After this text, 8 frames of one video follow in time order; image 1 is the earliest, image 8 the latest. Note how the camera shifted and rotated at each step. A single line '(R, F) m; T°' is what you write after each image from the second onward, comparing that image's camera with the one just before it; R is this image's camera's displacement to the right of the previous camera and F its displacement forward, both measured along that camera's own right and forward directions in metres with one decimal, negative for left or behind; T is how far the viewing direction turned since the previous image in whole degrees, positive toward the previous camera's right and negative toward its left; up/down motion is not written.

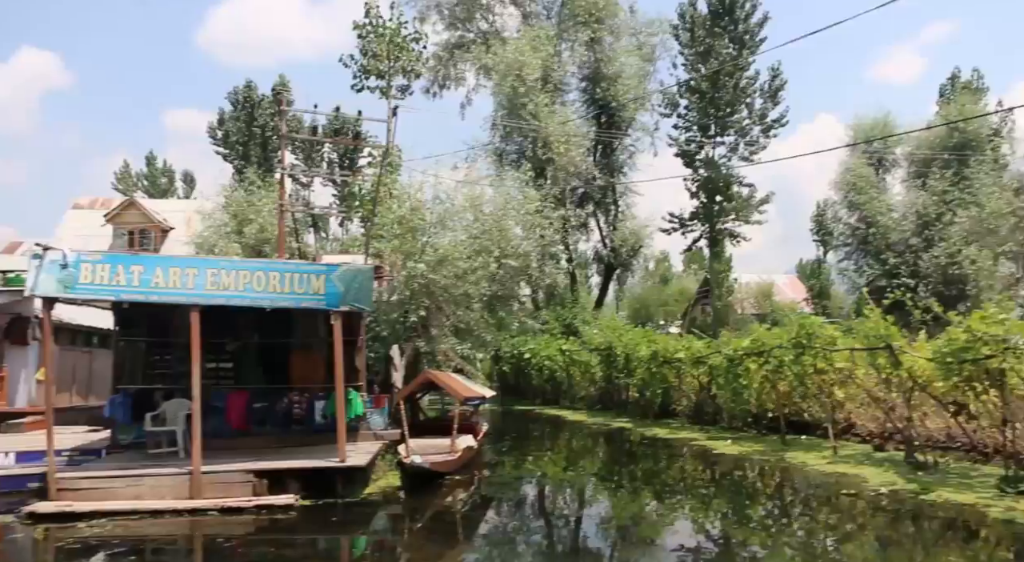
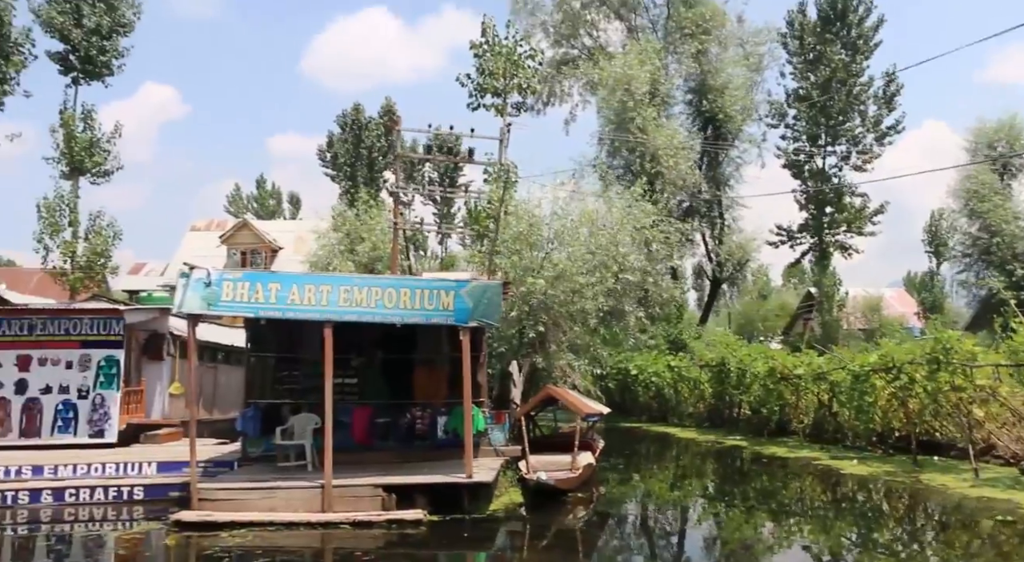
(-0.5, 0.0) m; -6°
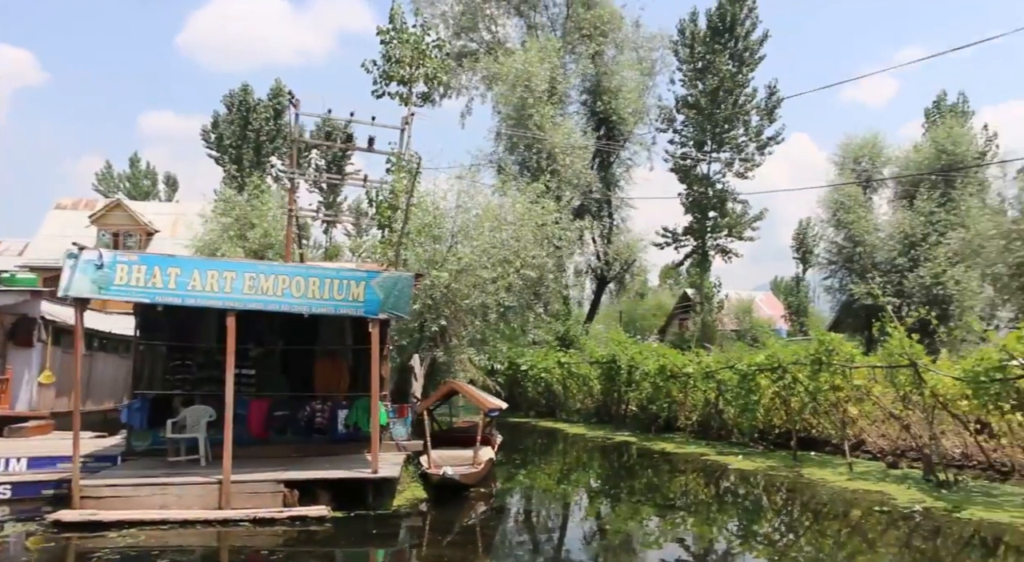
(-0.6, +0.1) m; +8°
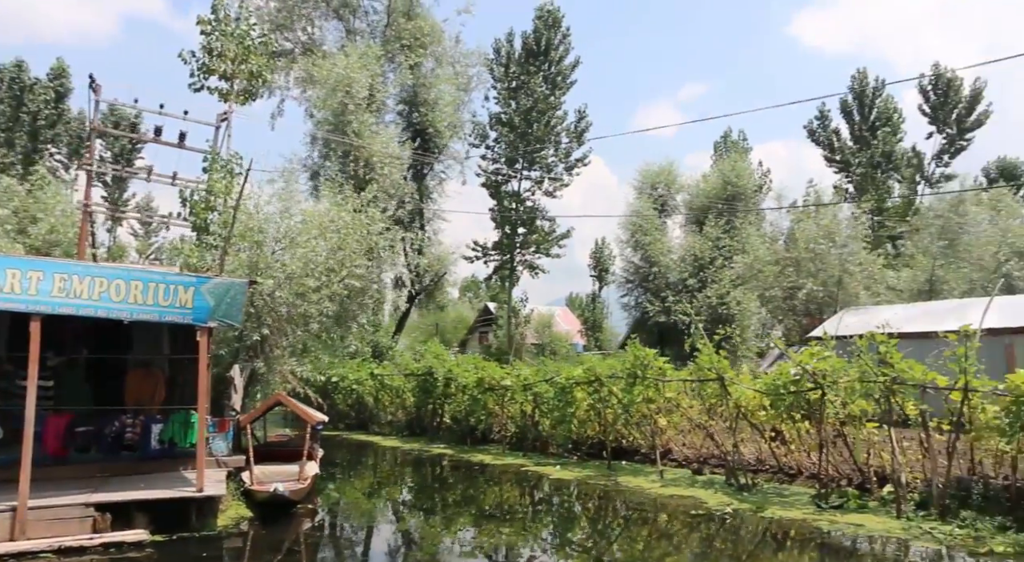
(-0.8, +0.1) m; +14°
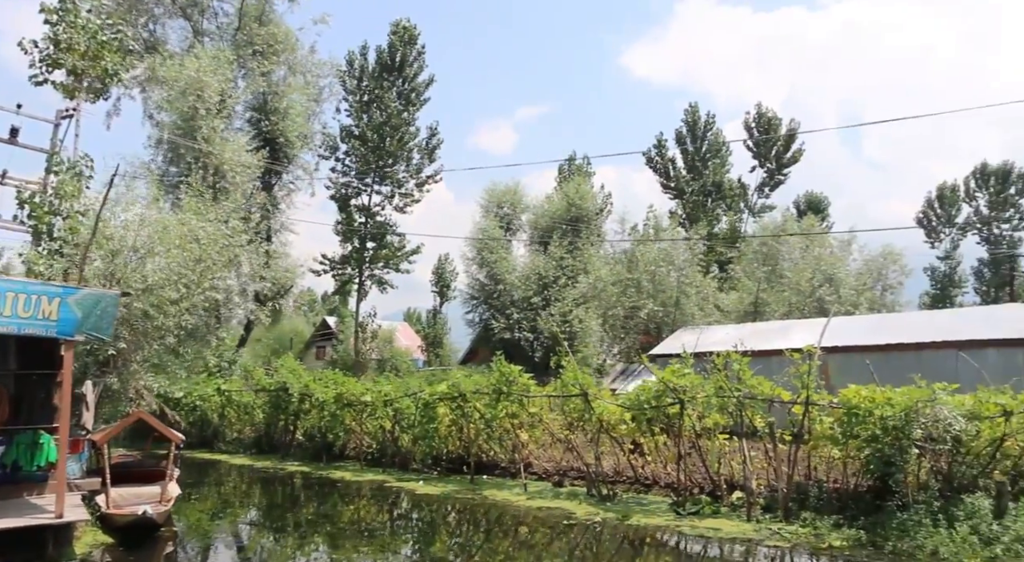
(-0.9, -0.1) m; +12°
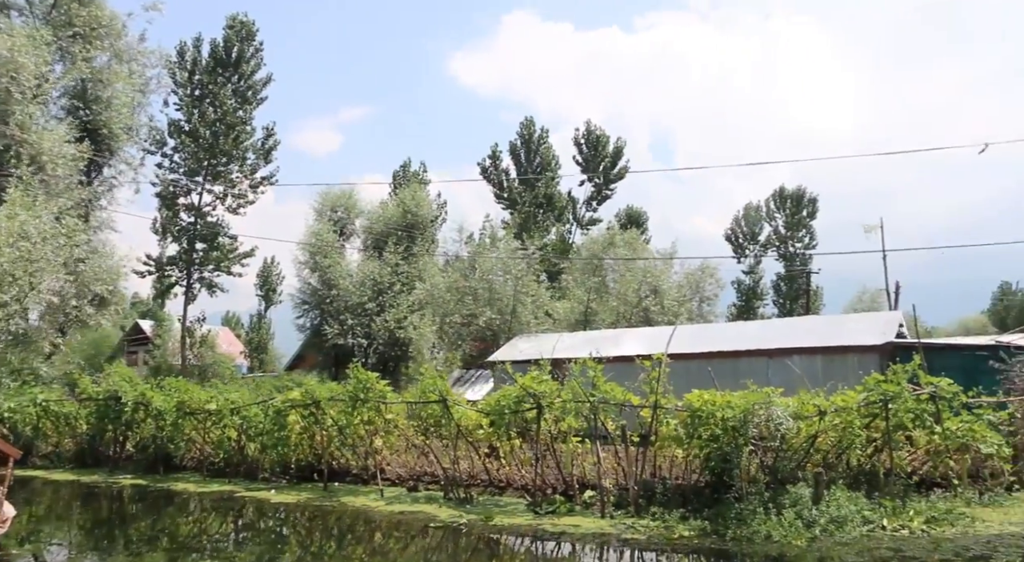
(-1.0, -0.3) m; +13°
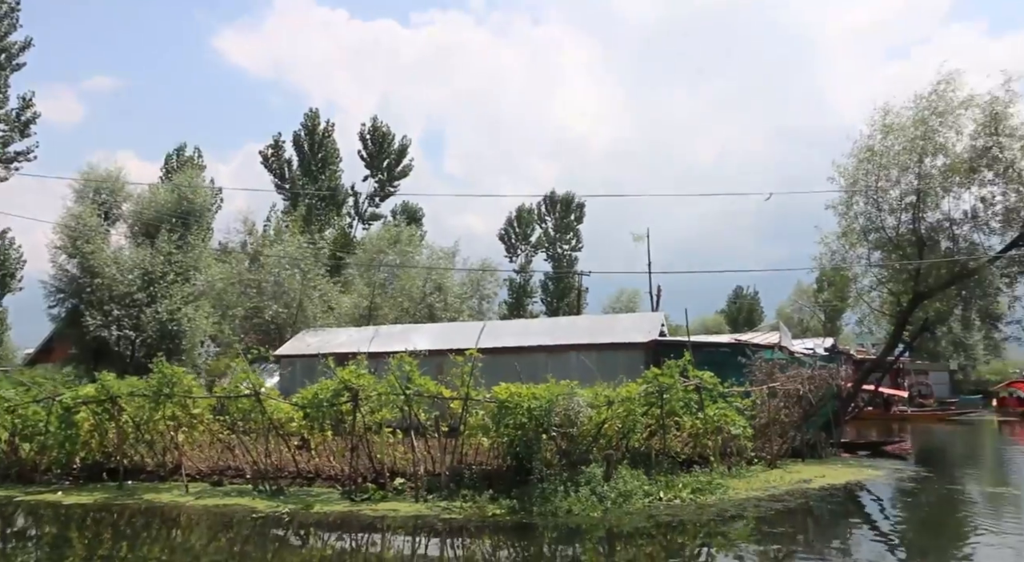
(-1.4, -0.7) m; +17°
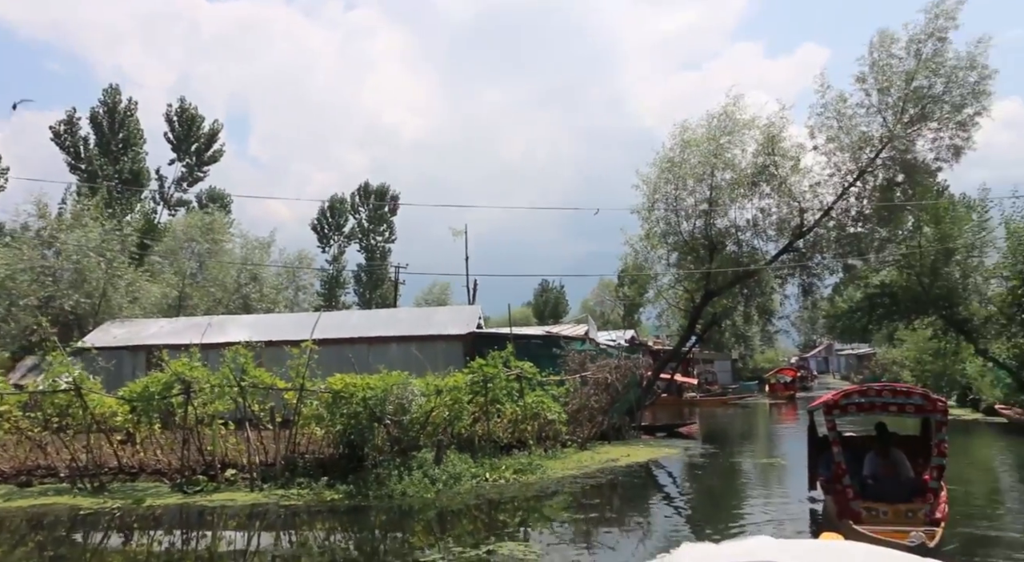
(-0.9, -0.7) m; +13°
